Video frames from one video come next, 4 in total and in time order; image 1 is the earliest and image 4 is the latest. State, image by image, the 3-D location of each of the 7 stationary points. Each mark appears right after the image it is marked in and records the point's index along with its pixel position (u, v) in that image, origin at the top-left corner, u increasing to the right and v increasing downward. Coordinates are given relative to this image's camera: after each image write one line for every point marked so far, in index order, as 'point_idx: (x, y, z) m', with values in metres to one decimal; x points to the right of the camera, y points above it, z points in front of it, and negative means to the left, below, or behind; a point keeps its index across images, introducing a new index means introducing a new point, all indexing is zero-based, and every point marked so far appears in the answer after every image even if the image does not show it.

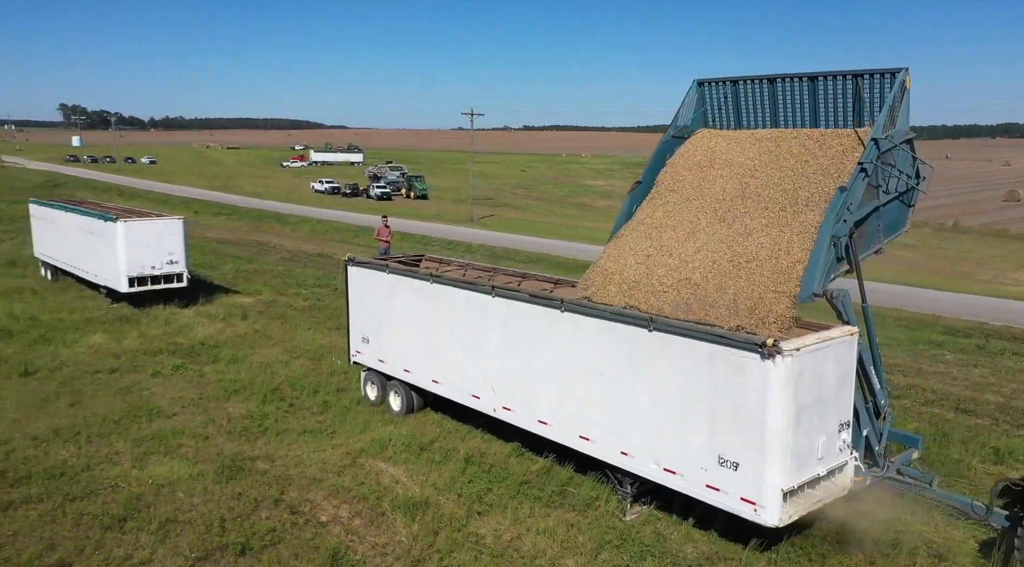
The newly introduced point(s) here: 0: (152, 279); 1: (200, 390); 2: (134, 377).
0: (-8.1, +0.1, +18.0) m
1: (-5.0, -1.7, +12.9) m
2: (-6.4, -1.6, +13.4) m
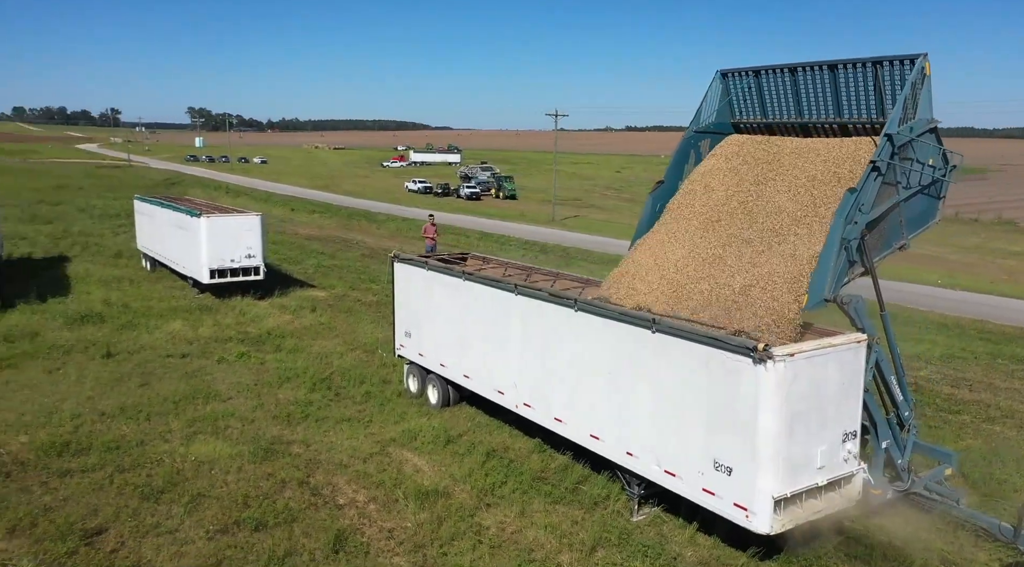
0: (-6.7, +0.3, +19.1) m
1: (-4.3, -1.6, +13.7) m
2: (-5.6, -1.4, +14.4) m
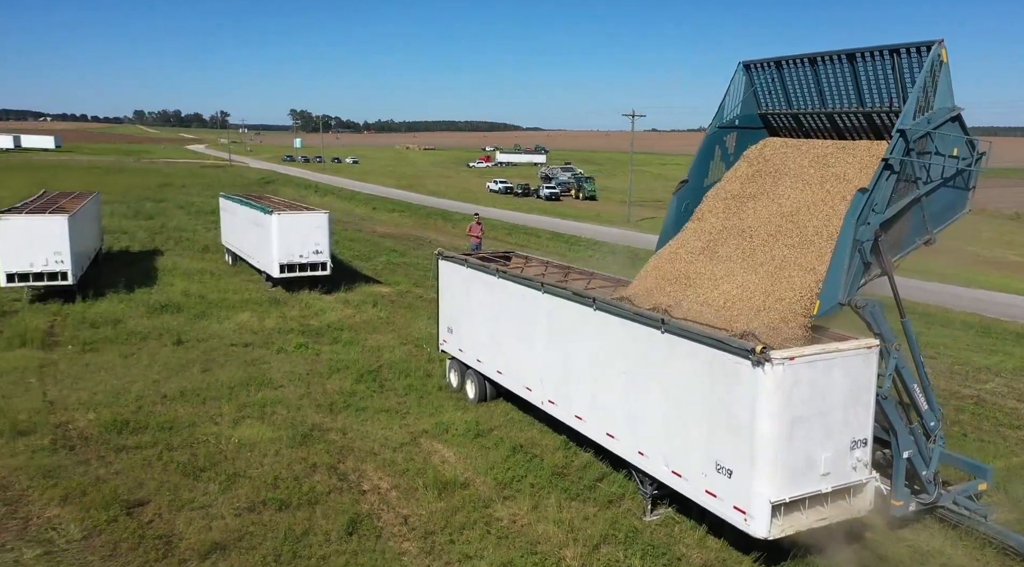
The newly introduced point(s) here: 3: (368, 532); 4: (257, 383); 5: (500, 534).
0: (-5.3, +0.4, +20.0) m
1: (-3.6, -1.5, +14.3) m
2: (-4.7, -1.3, +15.2) m
3: (-1.5, -2.6, +8.4) m
4: (-4.2, -1.6, +13.2) m
5: (-0.1, -2.6, +8.4) m
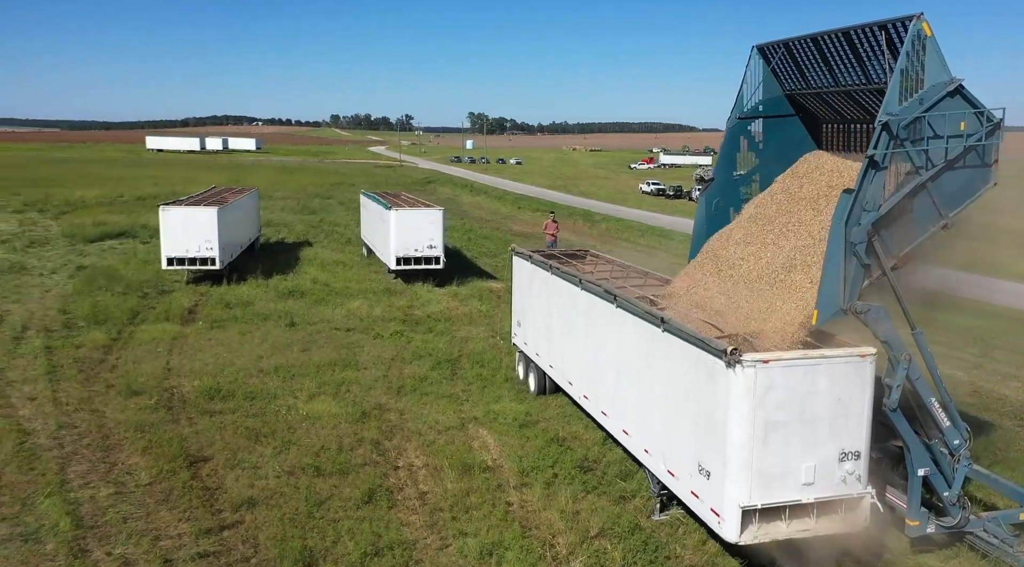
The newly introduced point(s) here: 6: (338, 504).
0: (-2.5, +0.6, +21.1) m
1: (-2.2, -1.3, +15.3) m
2: (-3.1, -1.1, +16.3) m
3: (-1.4, -2.5, +9.0) m
4: (-3.0, -1.4, +14.3) m
5: (-0.1, -2.6, +8.7) m
6: (-1.9, -2.5, +8.9) m
